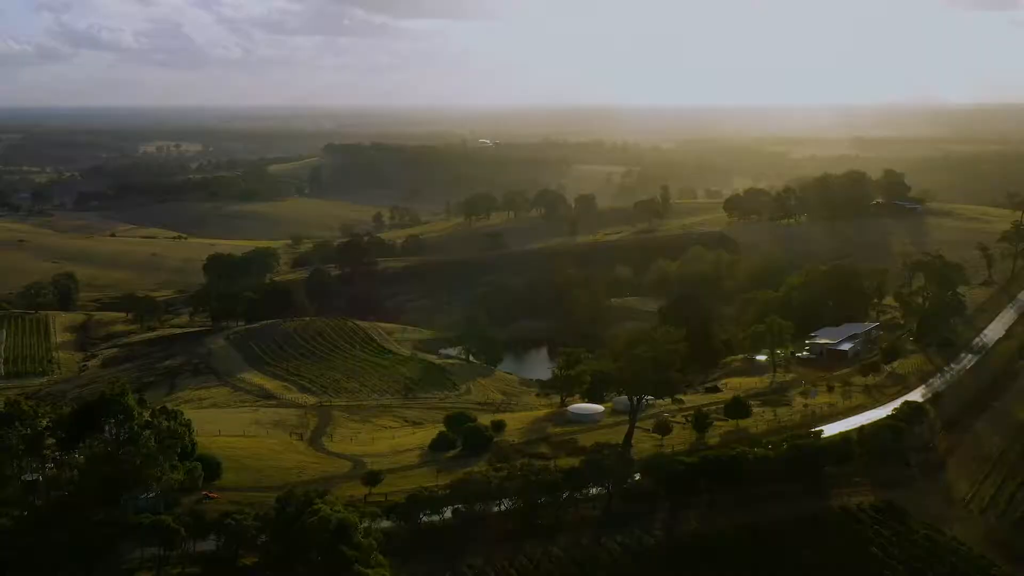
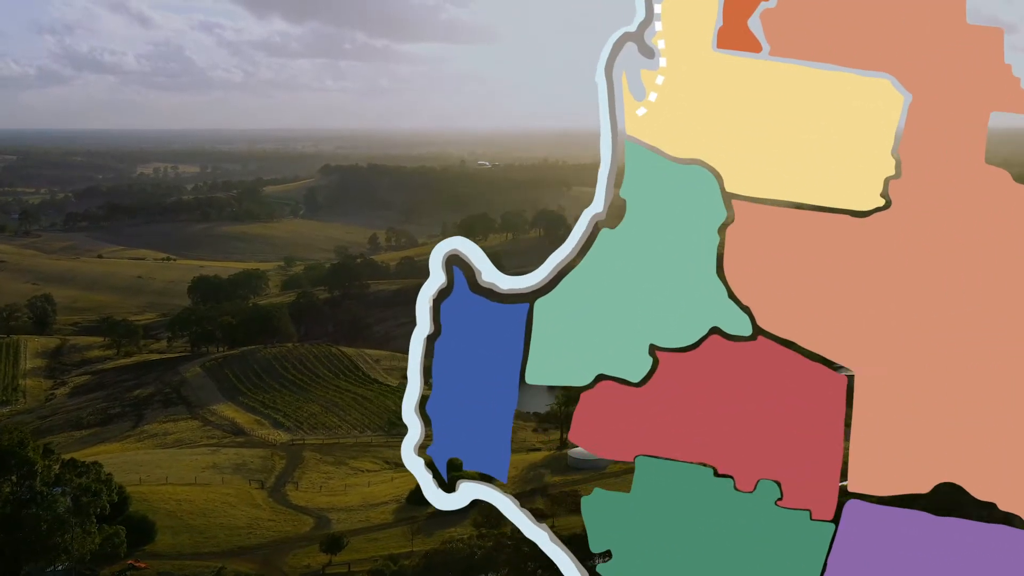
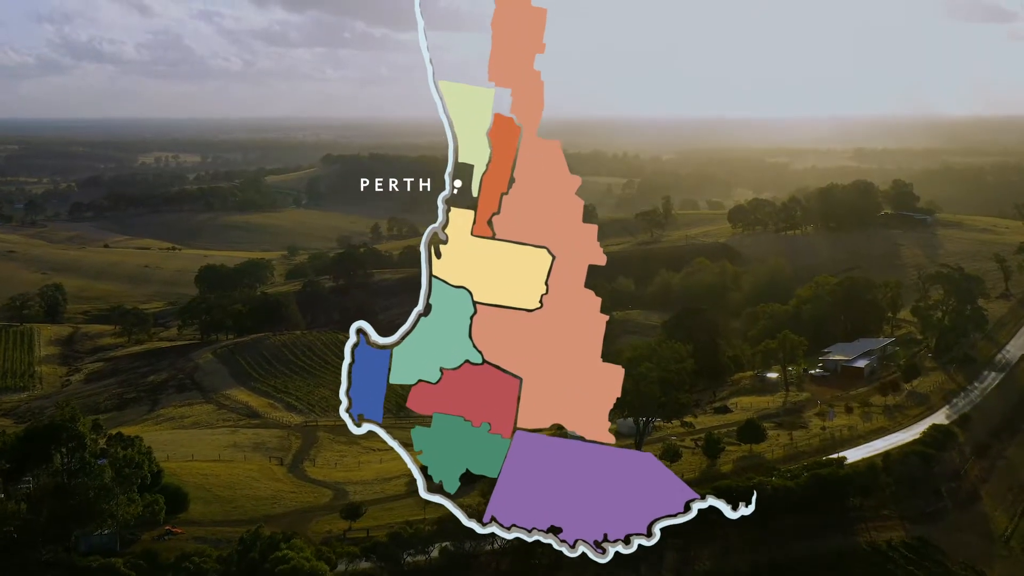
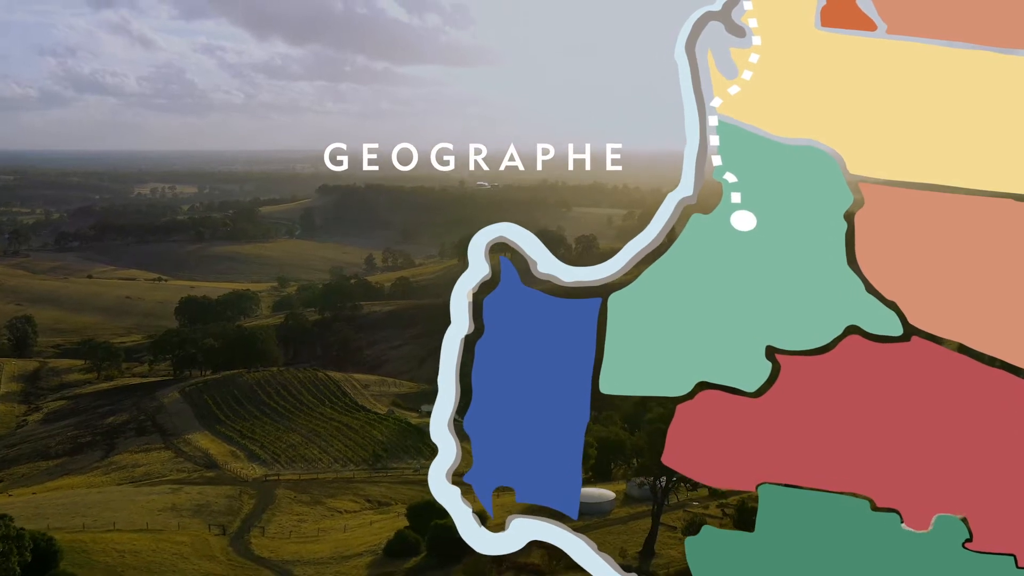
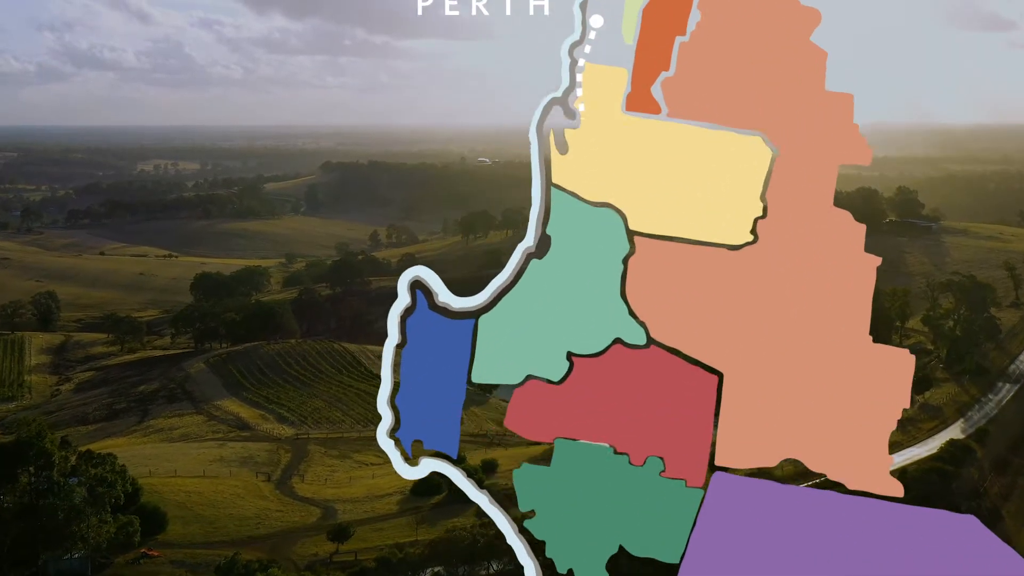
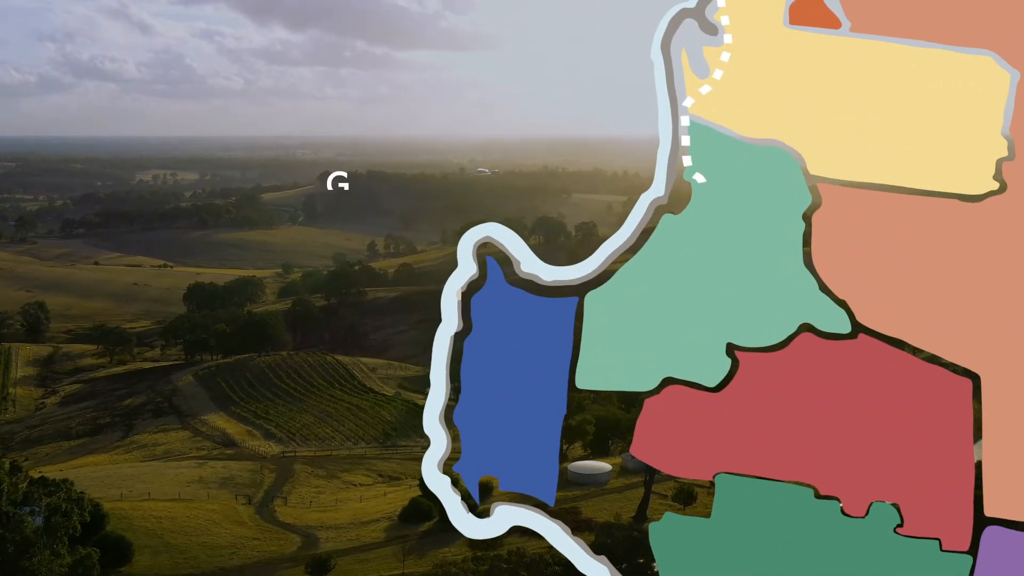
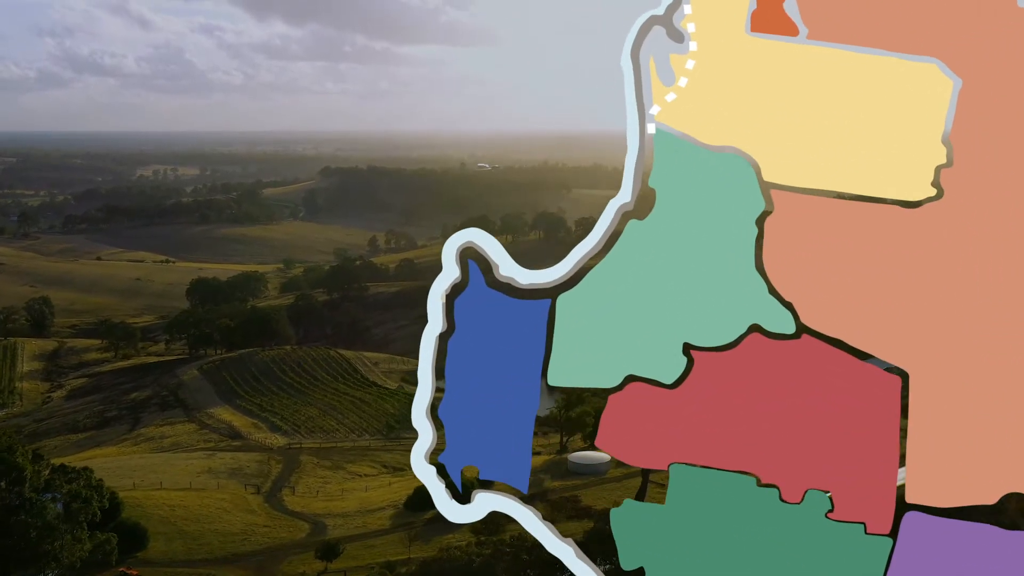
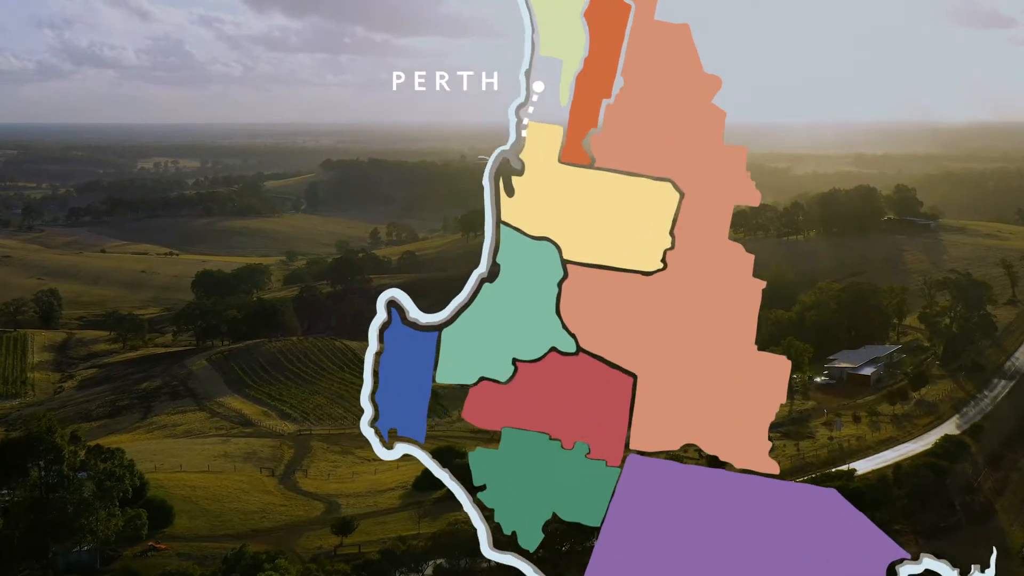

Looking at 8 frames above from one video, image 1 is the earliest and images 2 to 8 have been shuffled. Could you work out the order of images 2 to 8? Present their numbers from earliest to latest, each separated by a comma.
3, 8, 5, 2, 7, 6, 4
